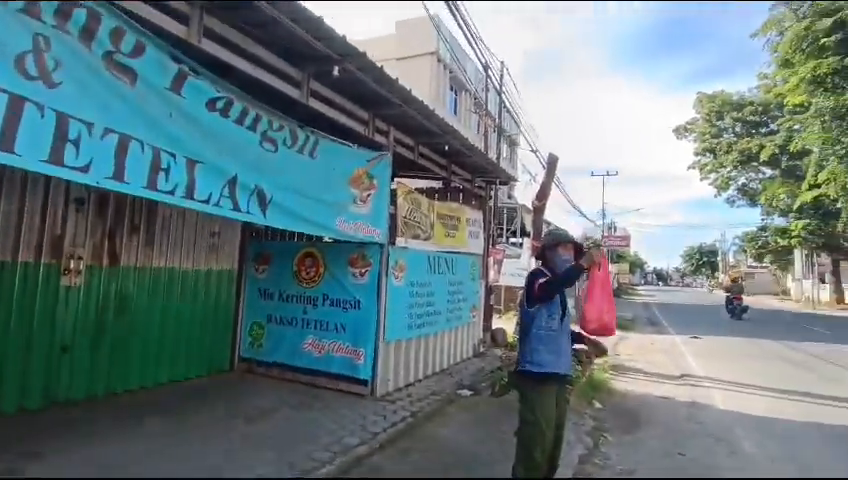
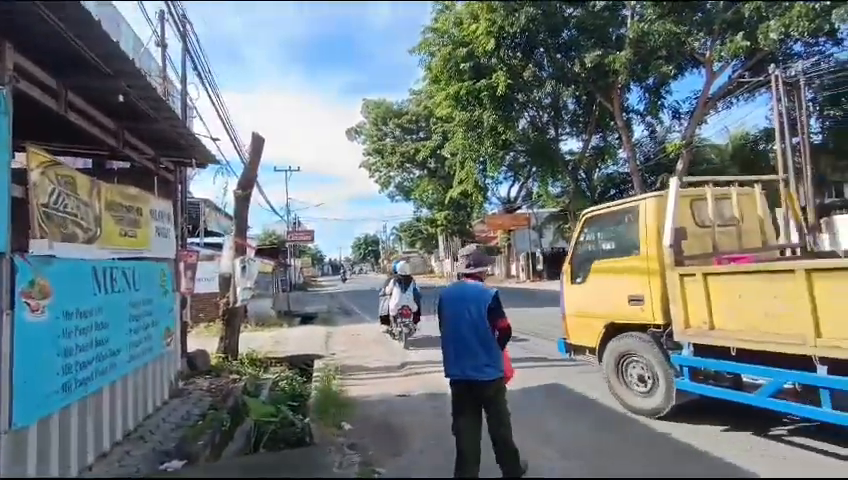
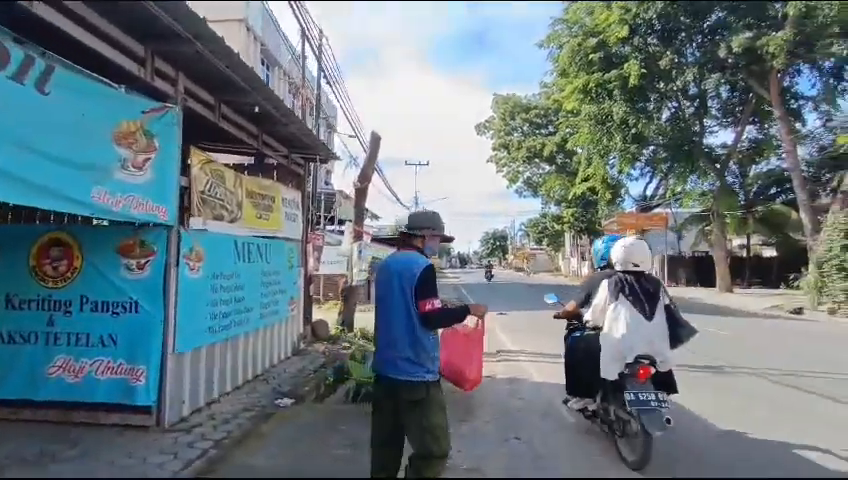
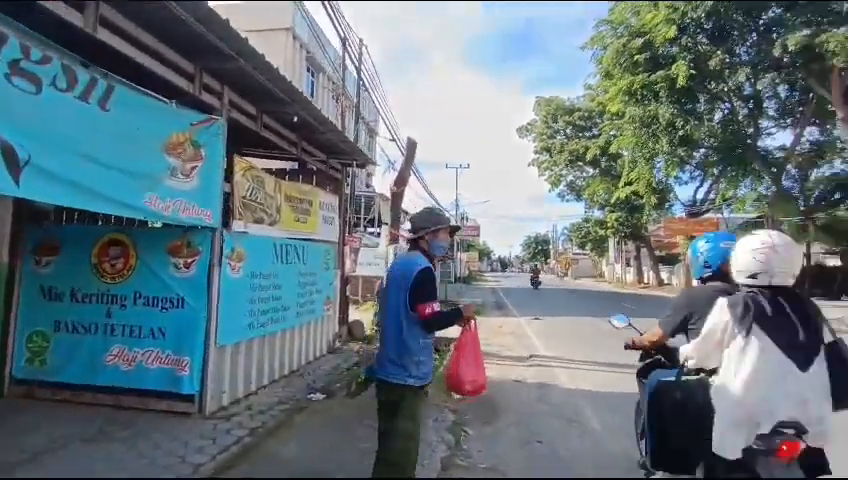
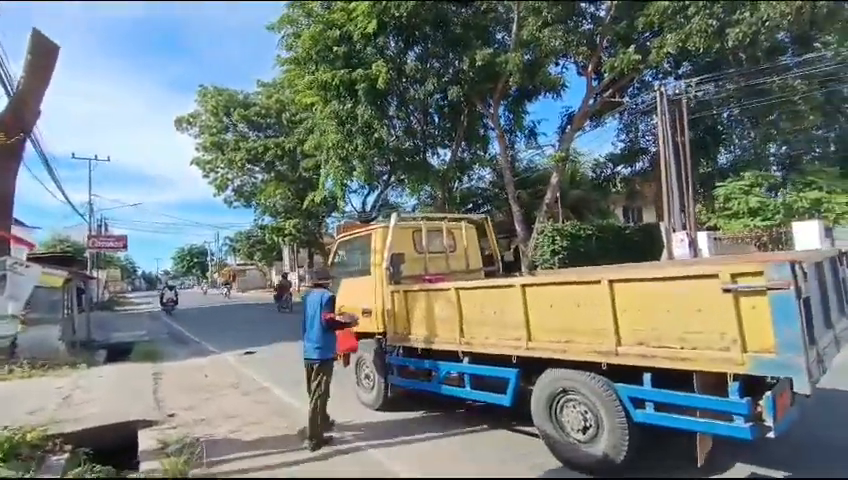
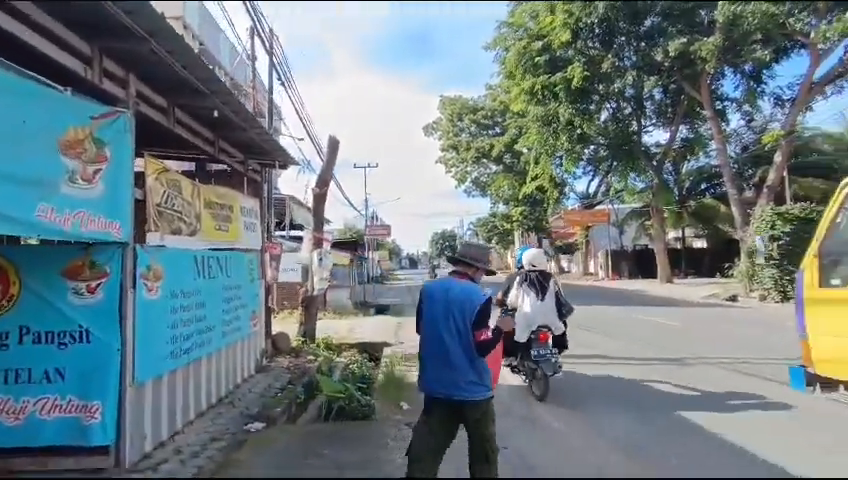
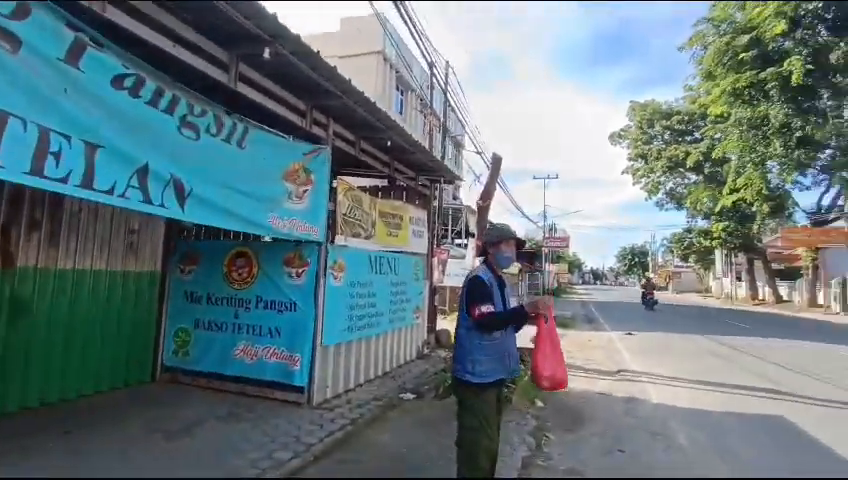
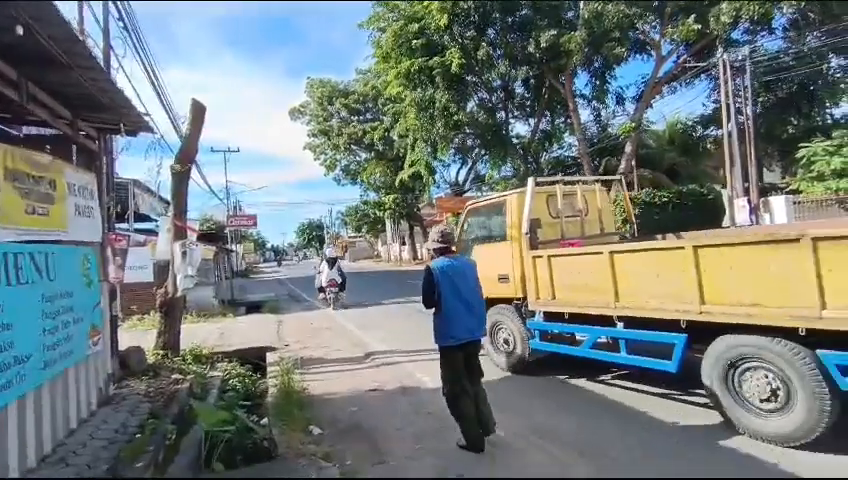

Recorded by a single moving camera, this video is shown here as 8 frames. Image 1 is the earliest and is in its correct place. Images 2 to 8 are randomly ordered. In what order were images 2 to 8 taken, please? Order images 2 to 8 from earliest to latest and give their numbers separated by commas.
7, 4, 3, 6, 2, 8, 5
